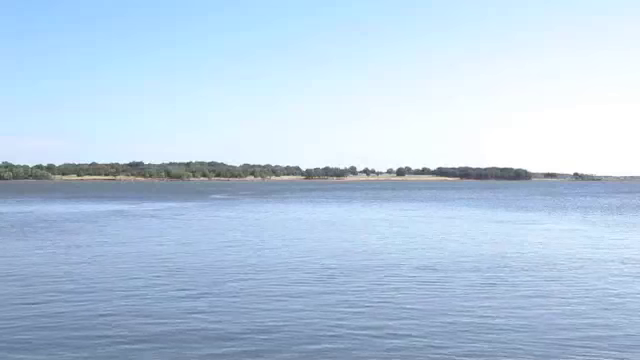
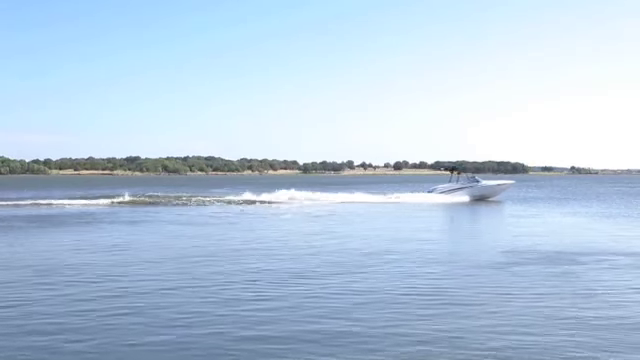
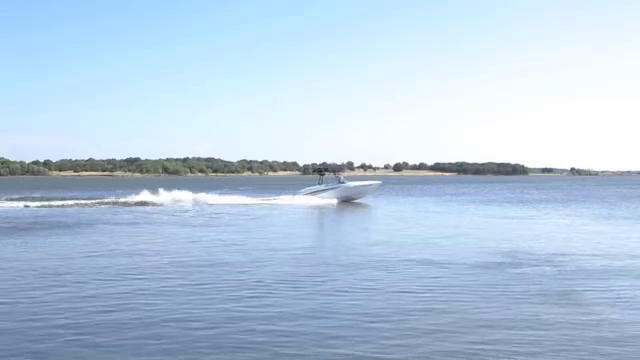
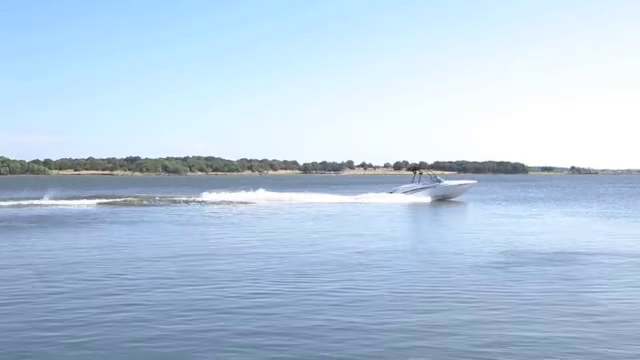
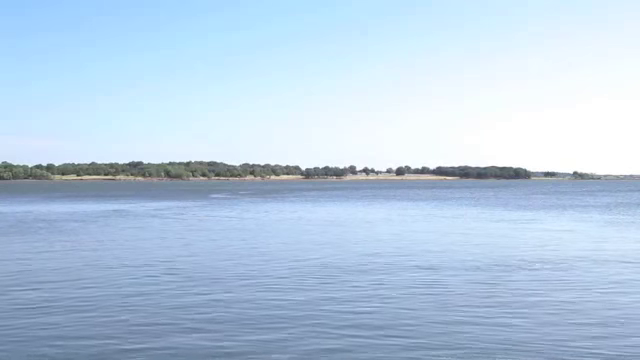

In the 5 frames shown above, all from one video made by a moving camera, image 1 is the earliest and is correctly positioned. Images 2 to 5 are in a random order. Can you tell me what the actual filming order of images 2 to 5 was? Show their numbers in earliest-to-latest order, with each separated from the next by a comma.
5, 3, 4, 2
